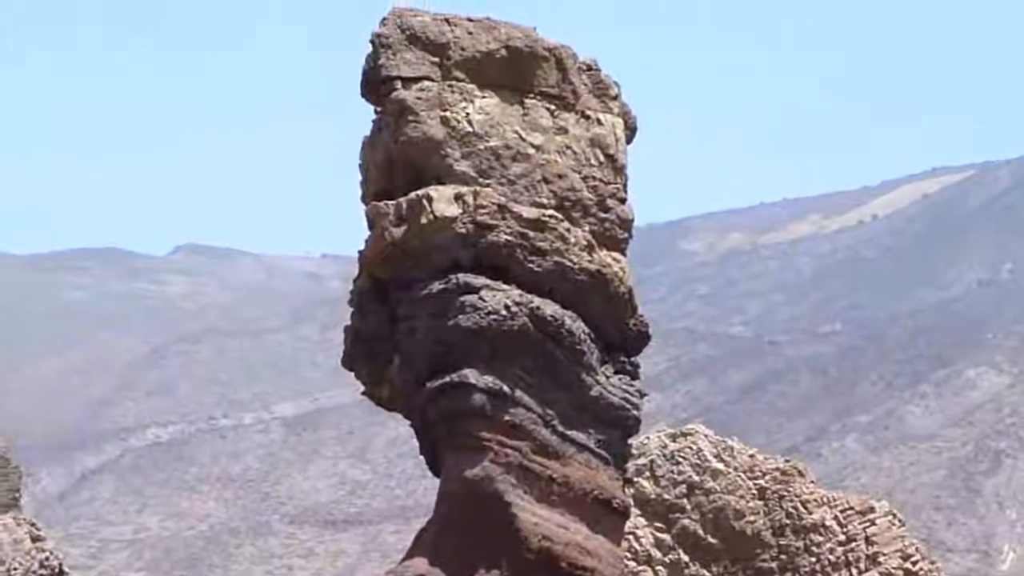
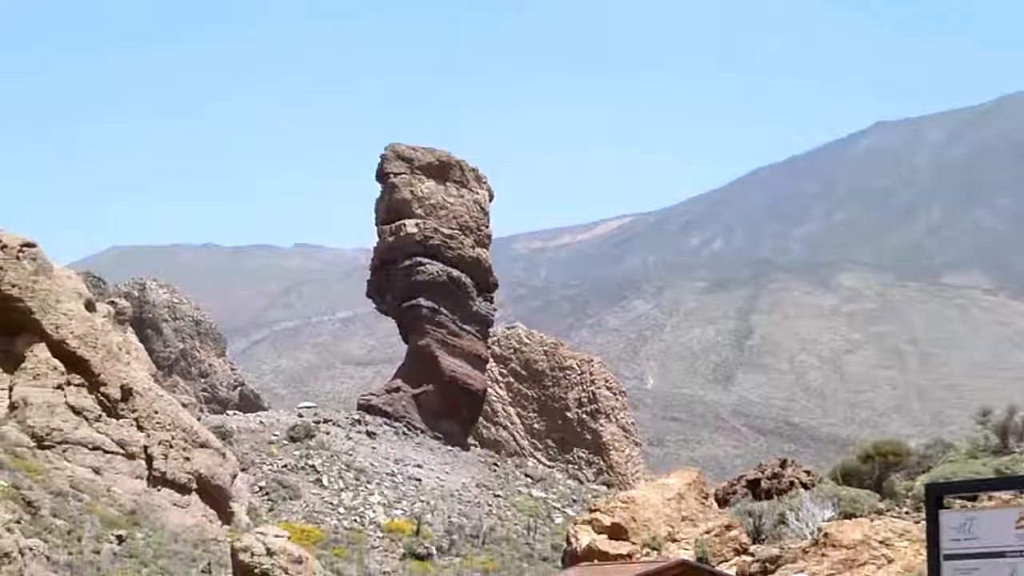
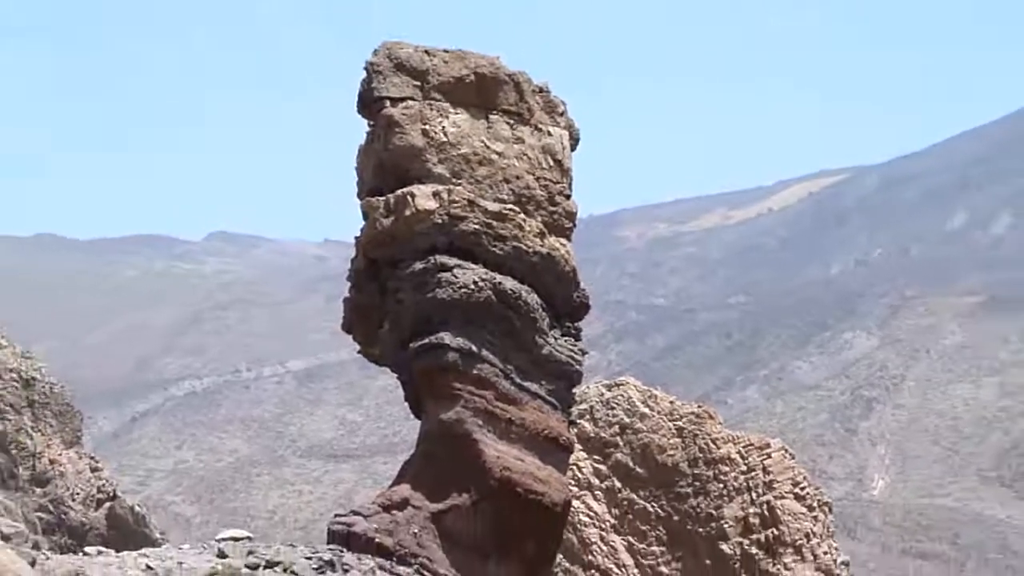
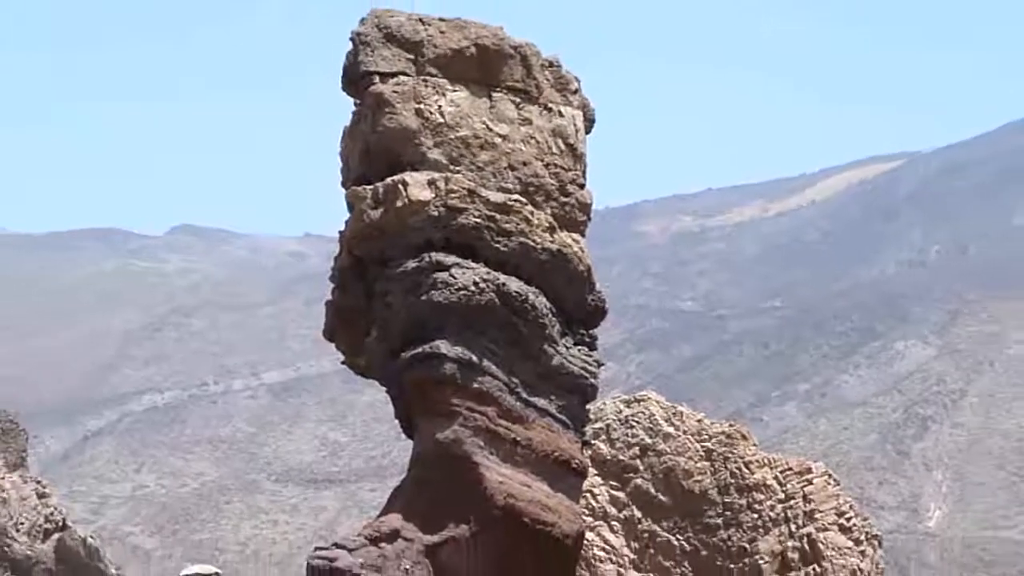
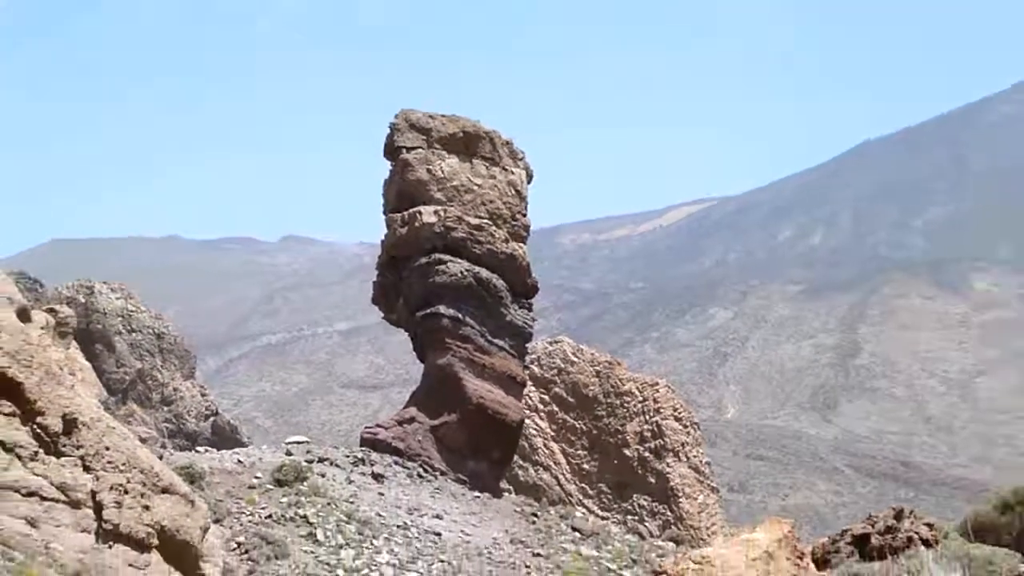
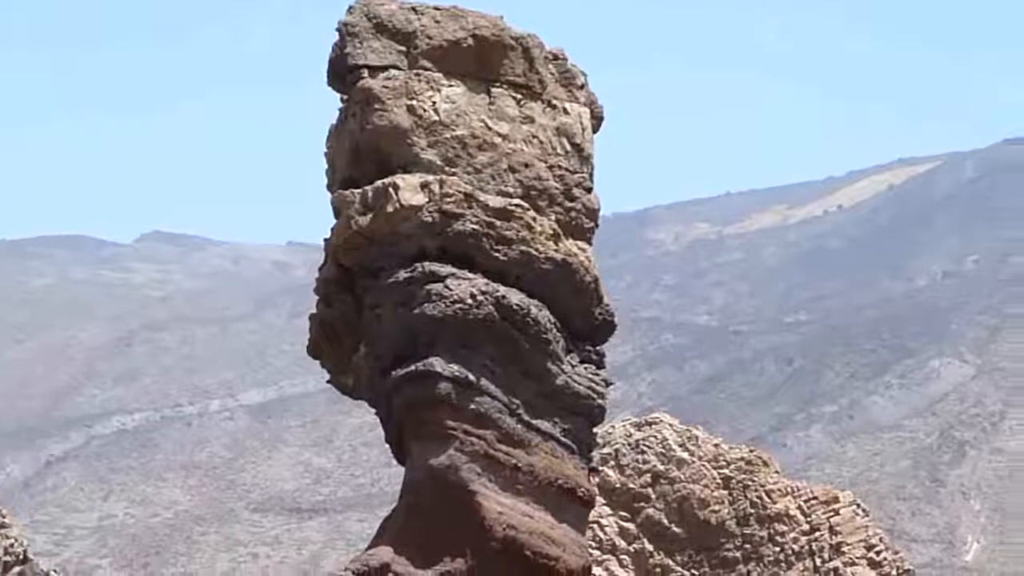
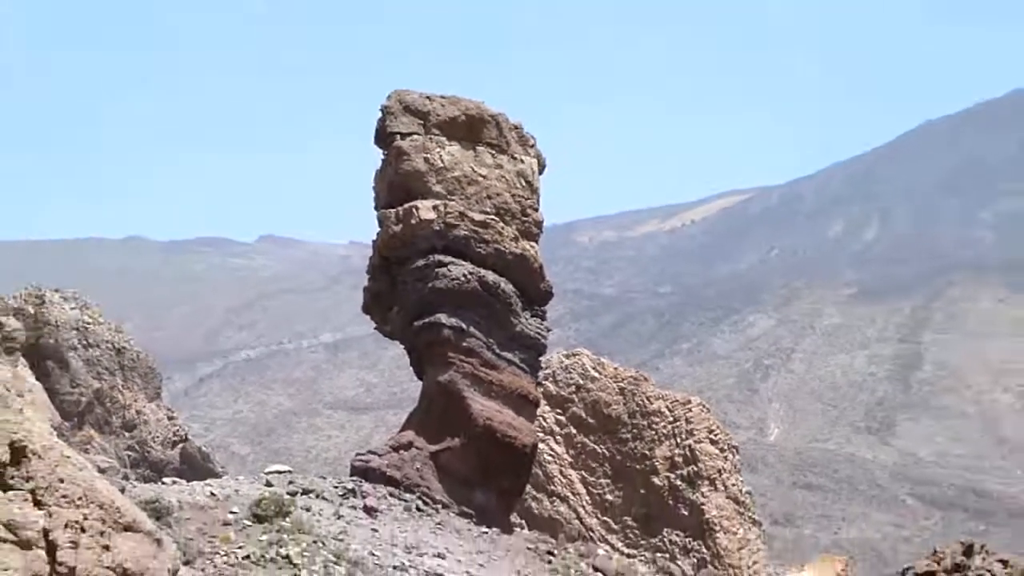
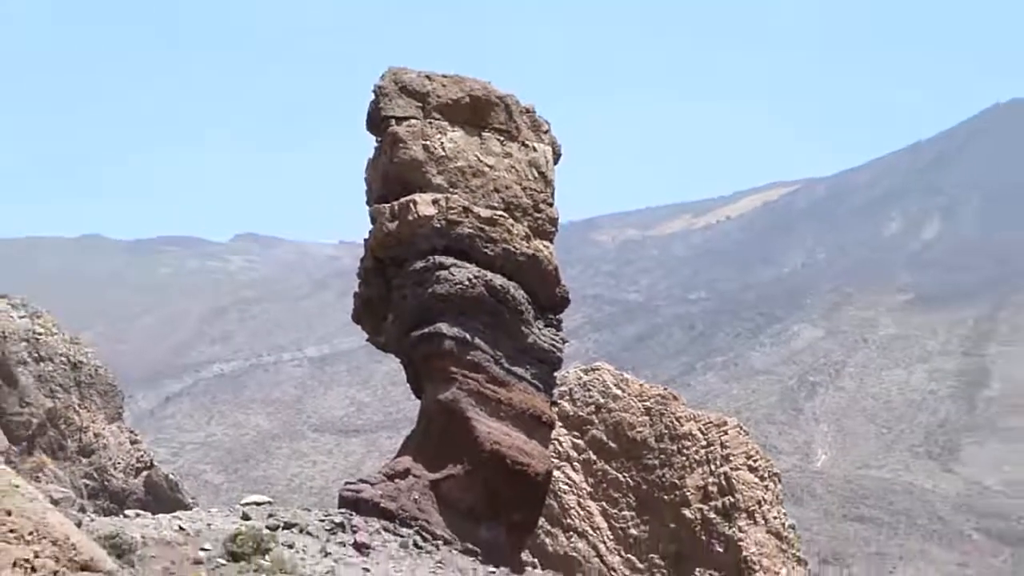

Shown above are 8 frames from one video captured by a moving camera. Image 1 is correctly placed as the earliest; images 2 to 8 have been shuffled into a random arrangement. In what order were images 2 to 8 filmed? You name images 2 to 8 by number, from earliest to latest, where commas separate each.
6, 4, 3, 8, 7, 5, 2
